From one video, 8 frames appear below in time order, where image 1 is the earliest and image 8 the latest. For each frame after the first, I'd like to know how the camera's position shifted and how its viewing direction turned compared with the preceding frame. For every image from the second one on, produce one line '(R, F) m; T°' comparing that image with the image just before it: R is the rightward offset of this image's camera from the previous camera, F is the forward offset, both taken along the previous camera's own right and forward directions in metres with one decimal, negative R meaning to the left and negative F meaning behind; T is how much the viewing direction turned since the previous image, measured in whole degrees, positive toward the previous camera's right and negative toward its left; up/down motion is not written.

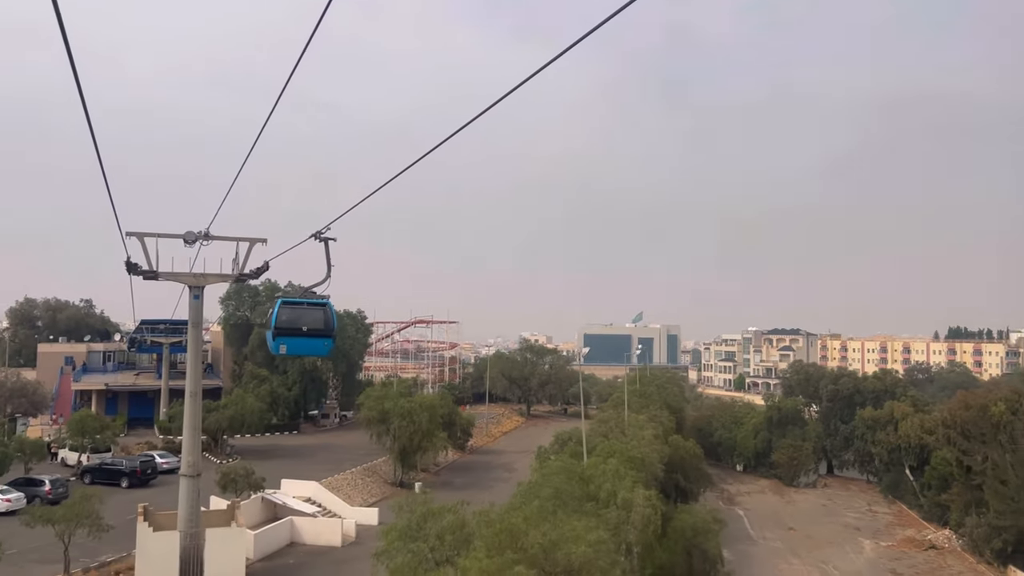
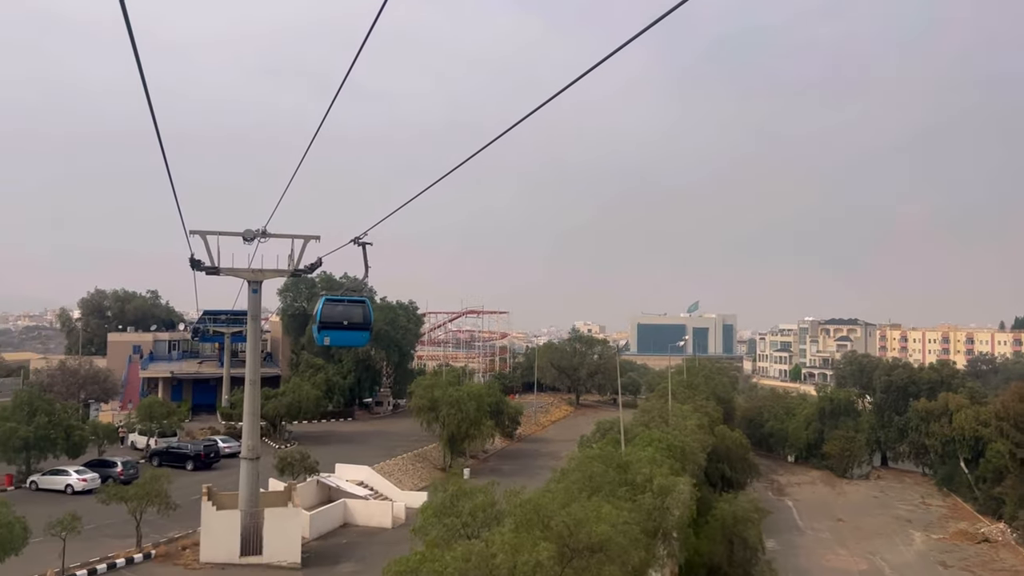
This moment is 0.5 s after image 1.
(+0.3, -0.4) m; -4°
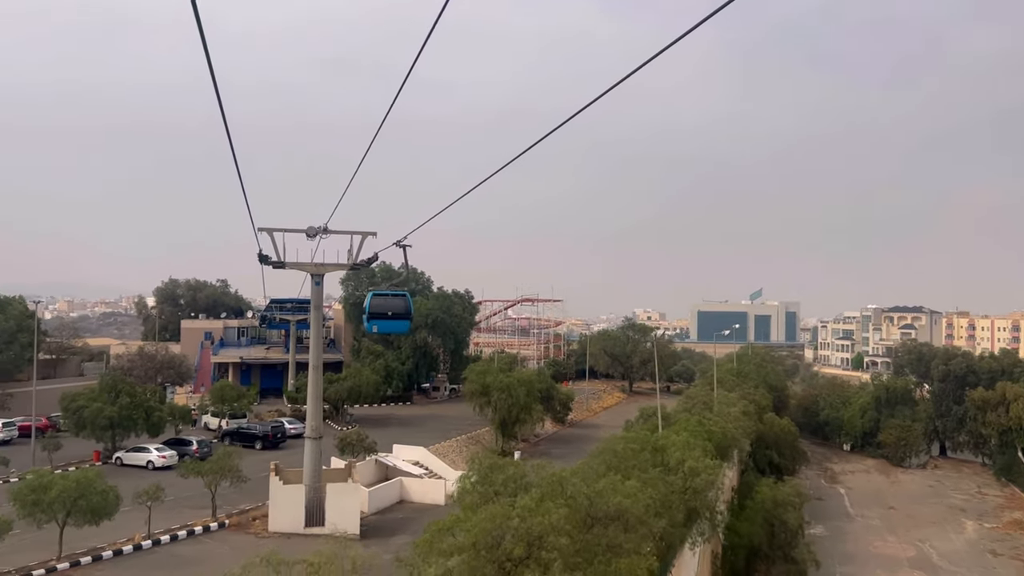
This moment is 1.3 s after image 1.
(+0.4, -0.8) m; -5°
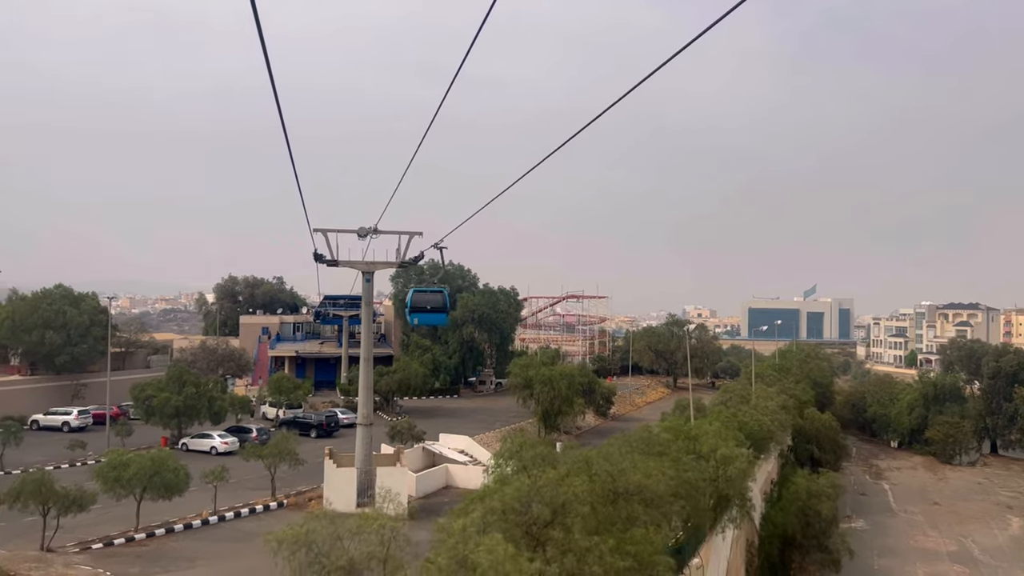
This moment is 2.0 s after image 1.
(+0.3, -0.9) m; -4°
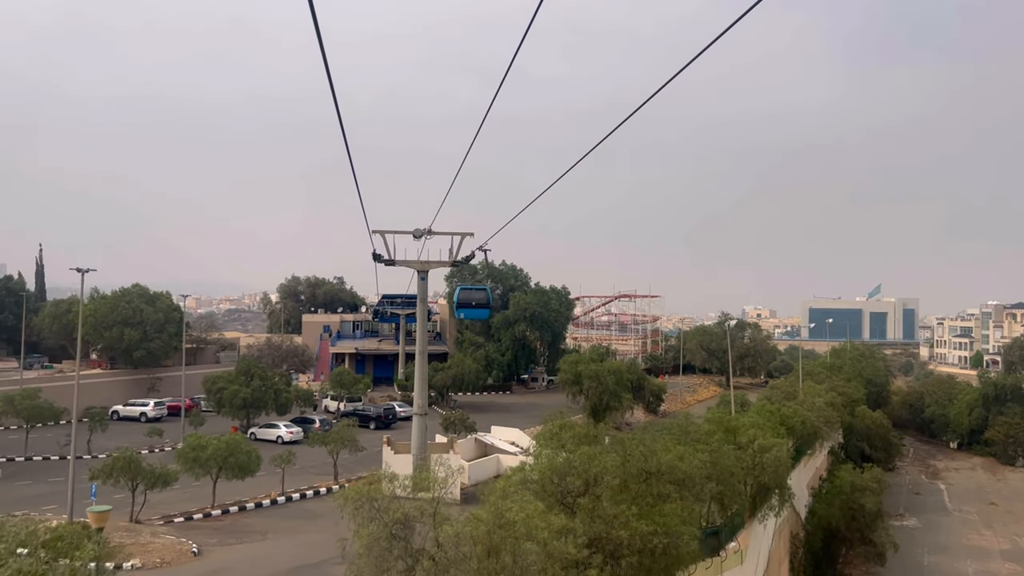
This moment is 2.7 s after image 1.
(+0.2, -1.0) m; -5°
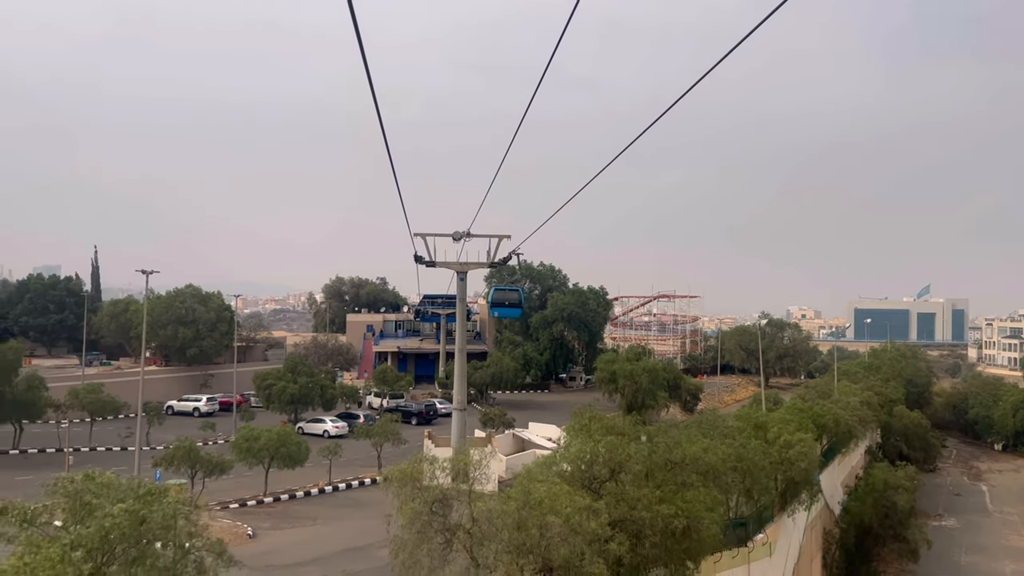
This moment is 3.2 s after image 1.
(+0.1, -0.8) m; -3°
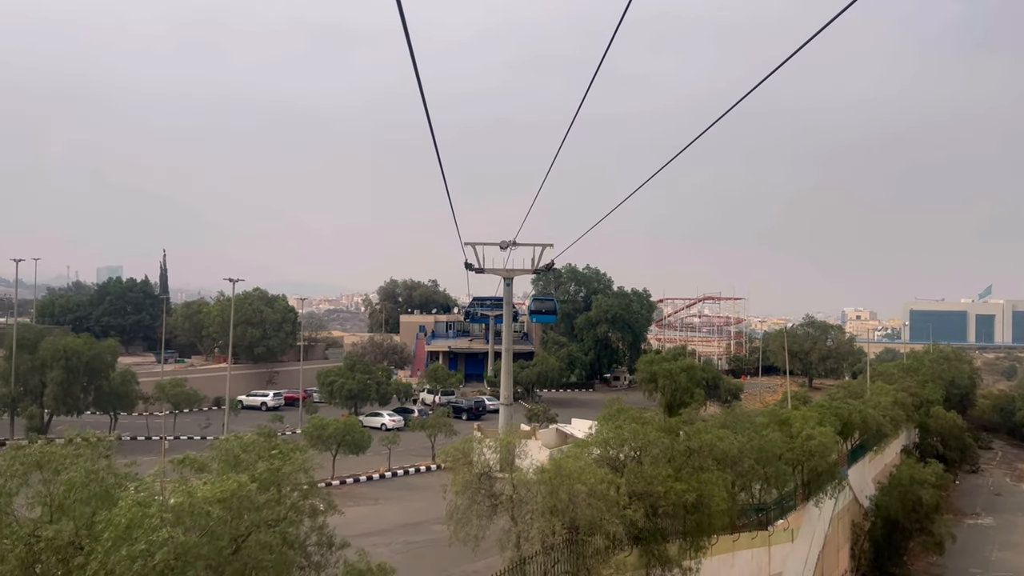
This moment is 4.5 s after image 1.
(+0.1, -1.7) m; -4°
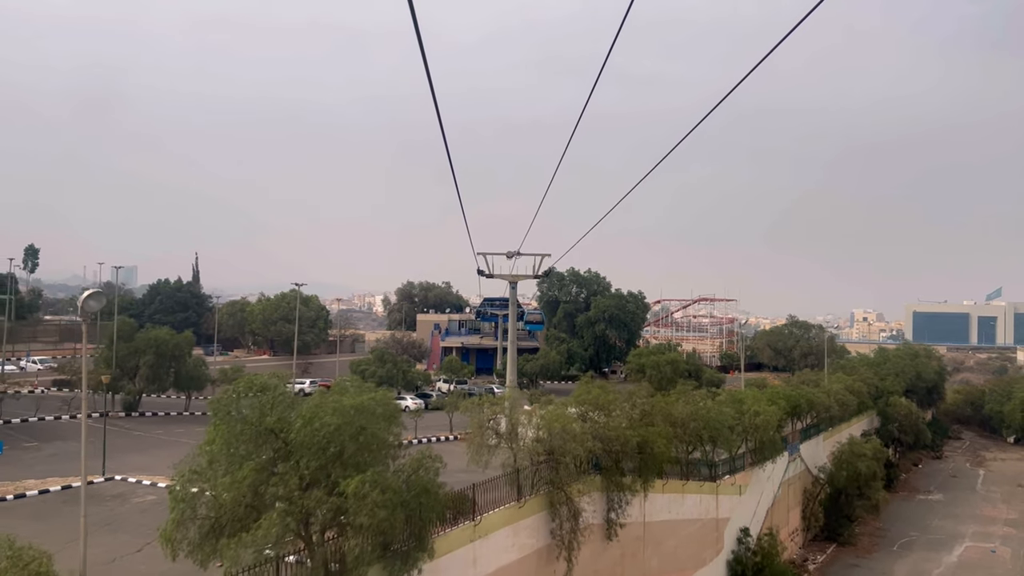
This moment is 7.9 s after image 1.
(+0.2, -3.9) m; -1°
